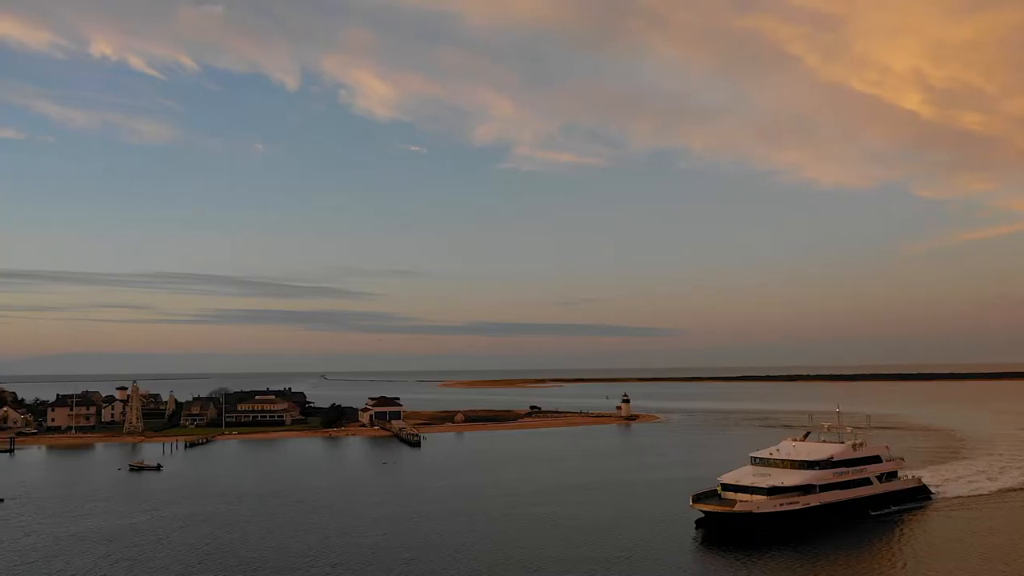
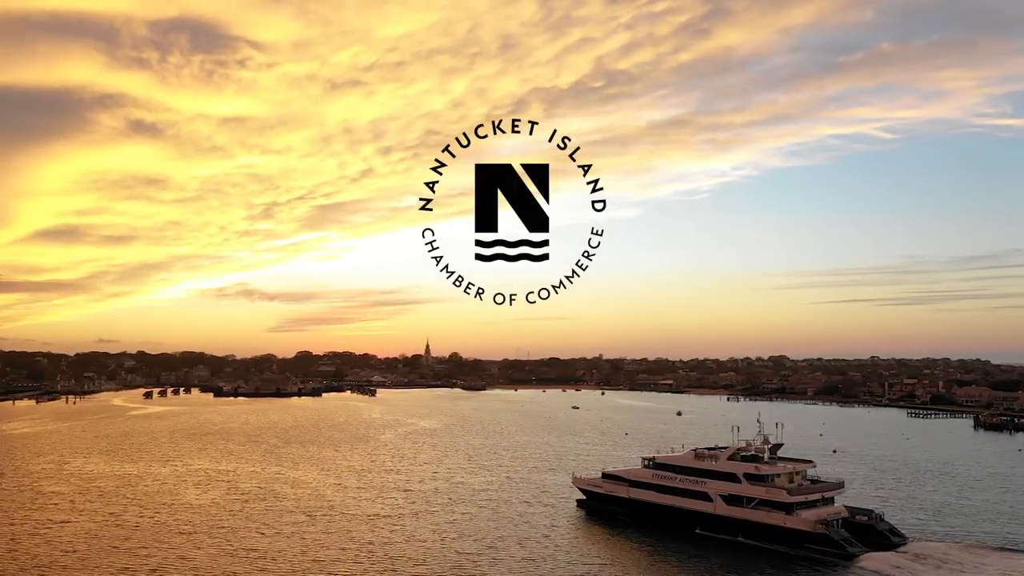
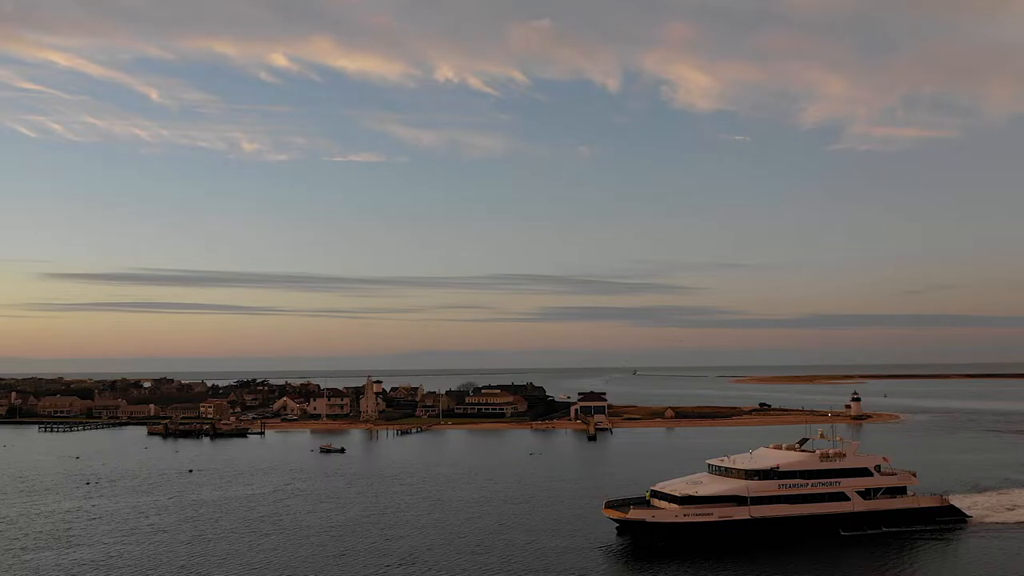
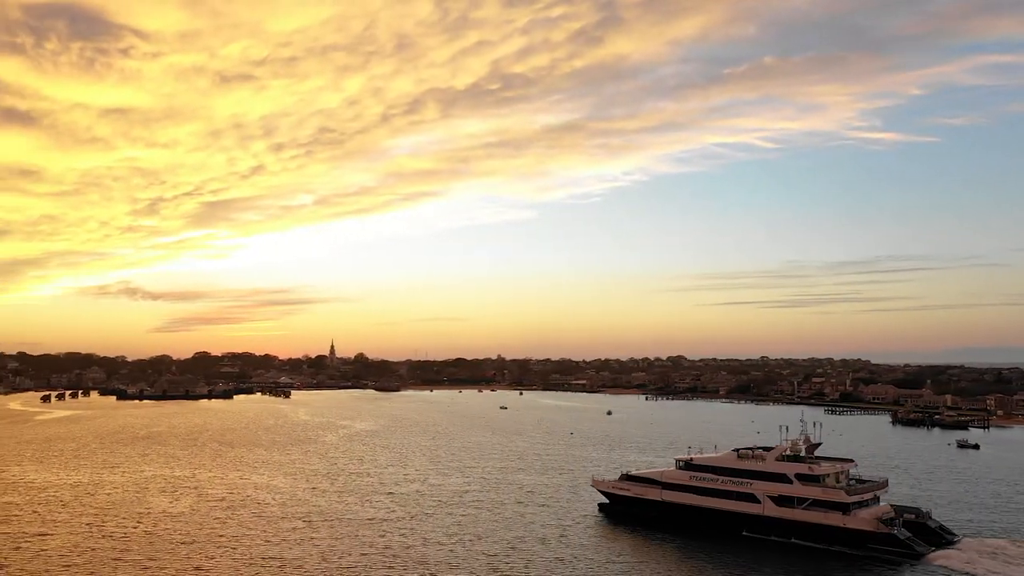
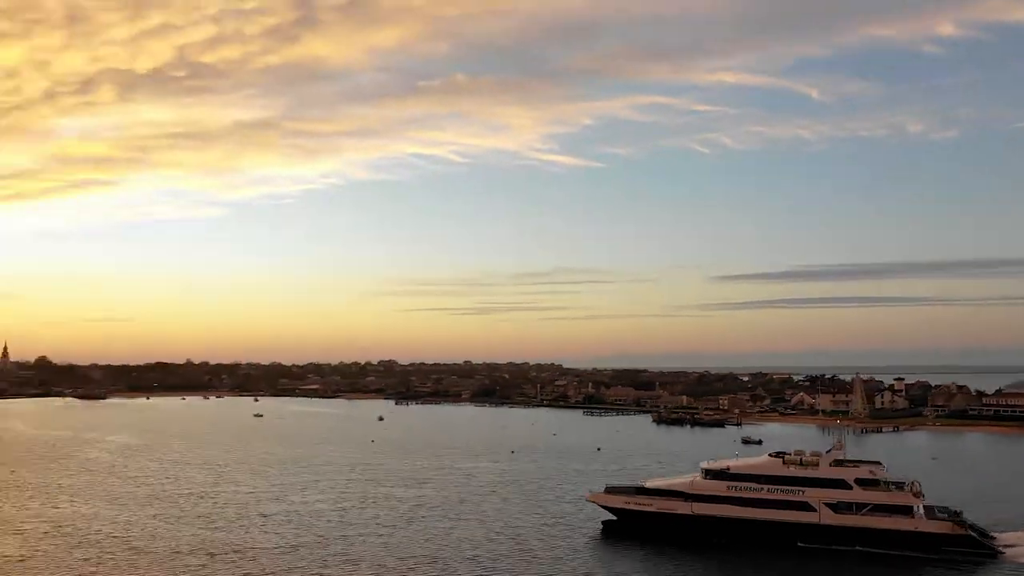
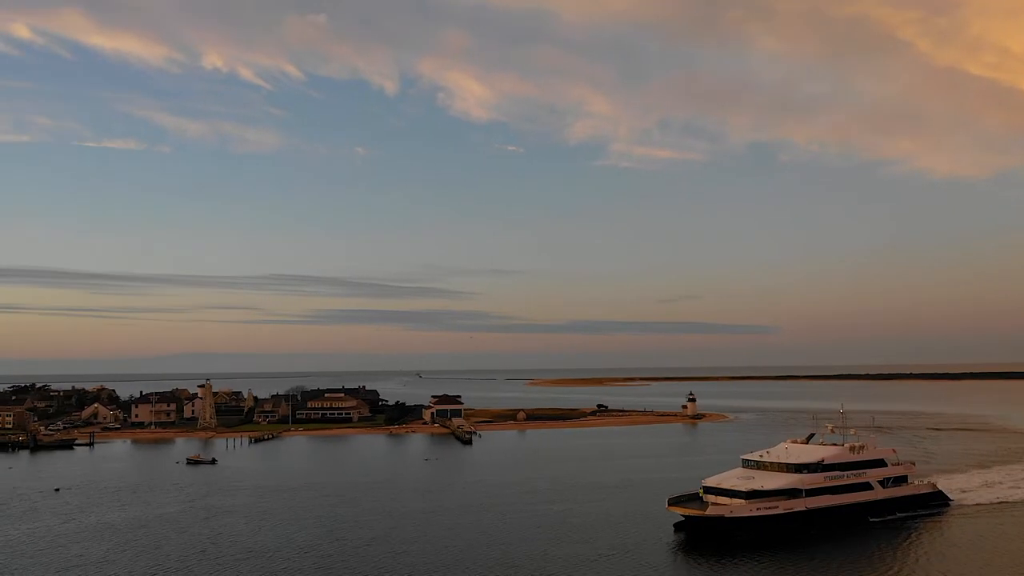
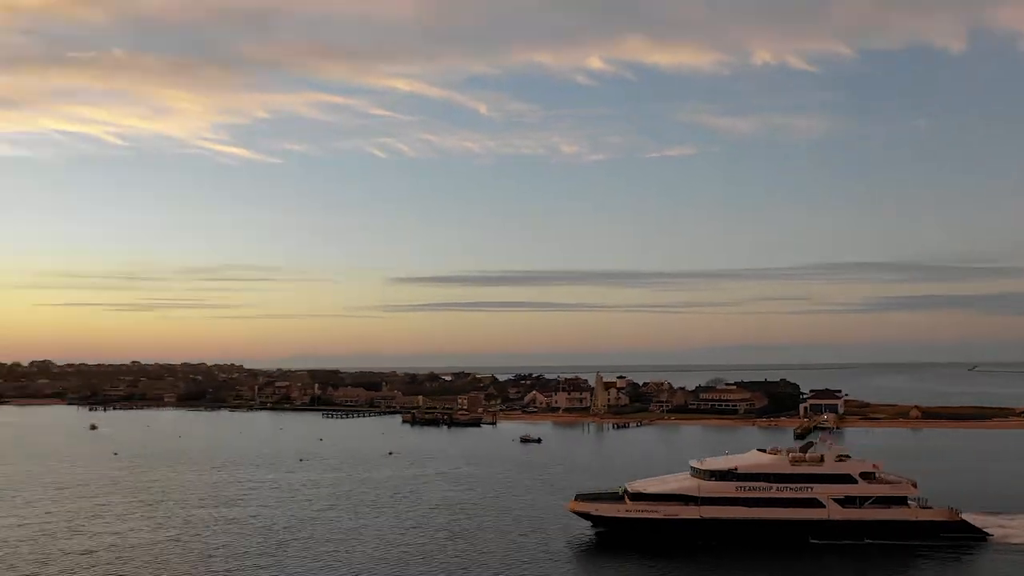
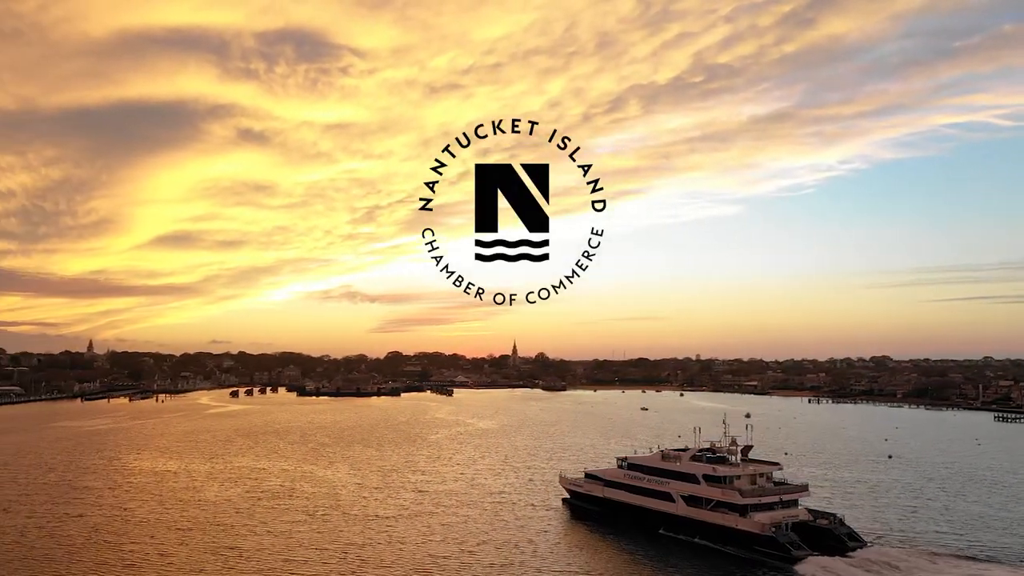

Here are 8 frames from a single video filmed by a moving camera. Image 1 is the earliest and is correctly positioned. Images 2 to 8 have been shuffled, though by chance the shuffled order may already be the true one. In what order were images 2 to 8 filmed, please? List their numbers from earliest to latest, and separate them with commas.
6, 3, 7, 5, 4, 2, 8
